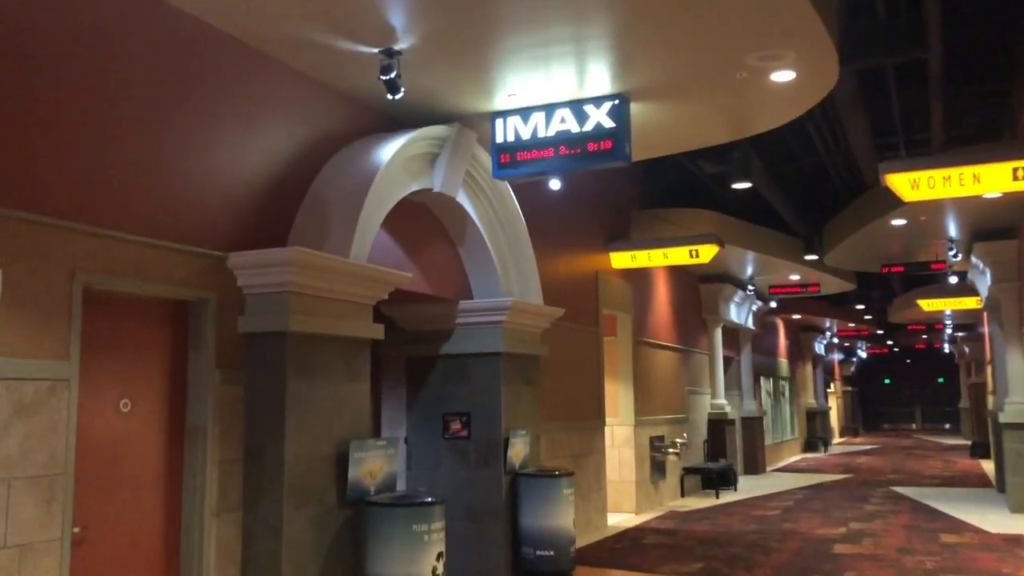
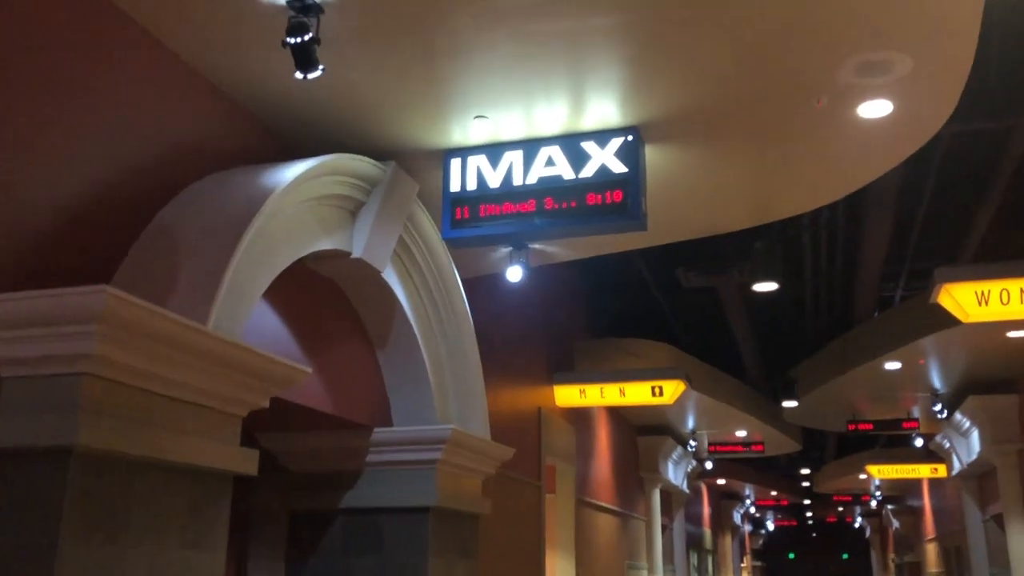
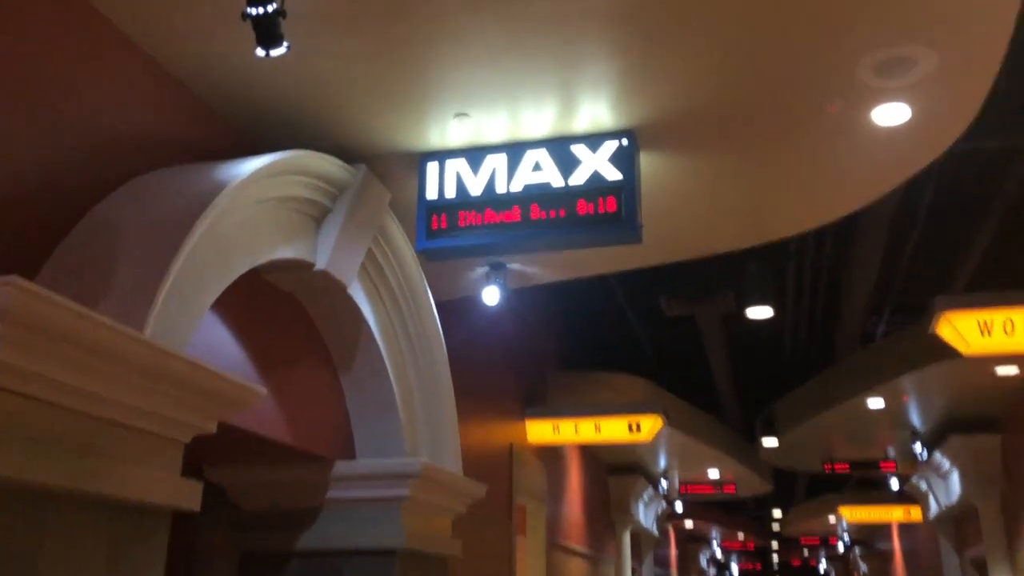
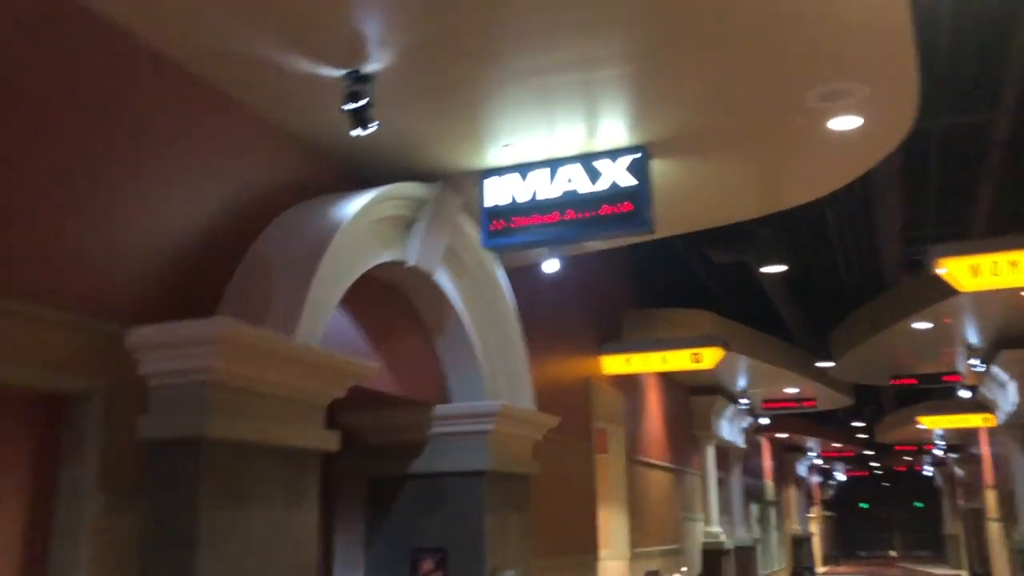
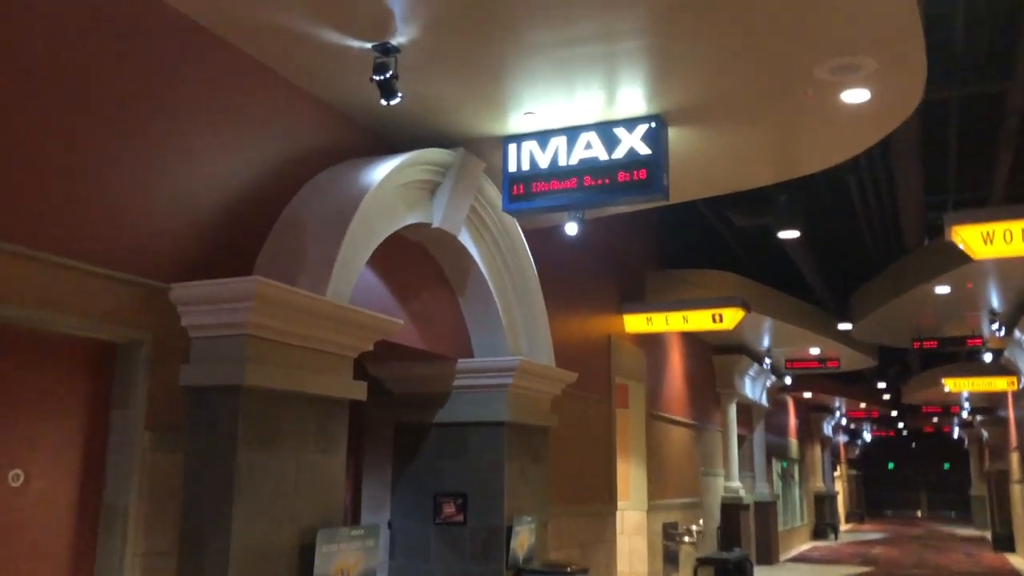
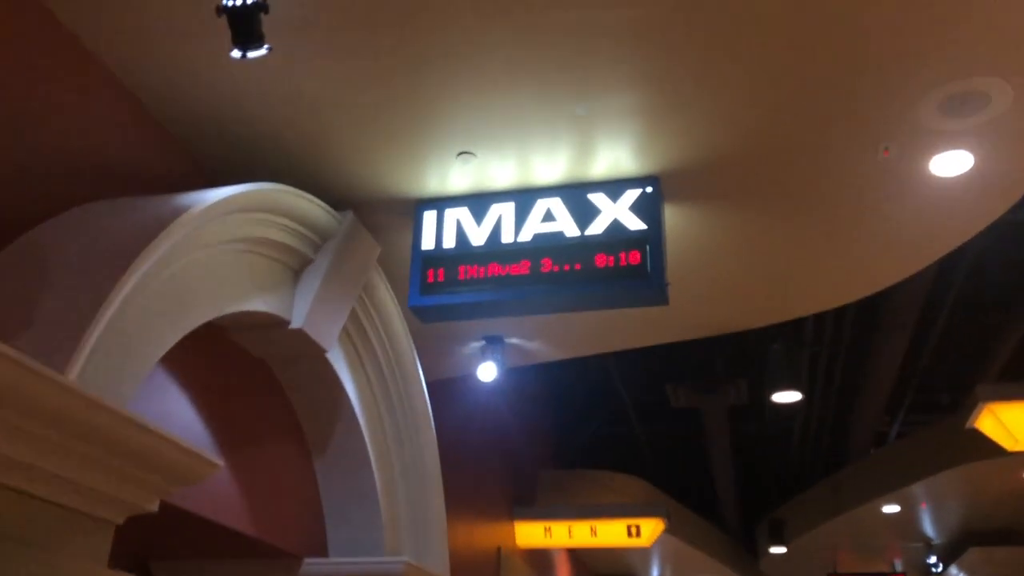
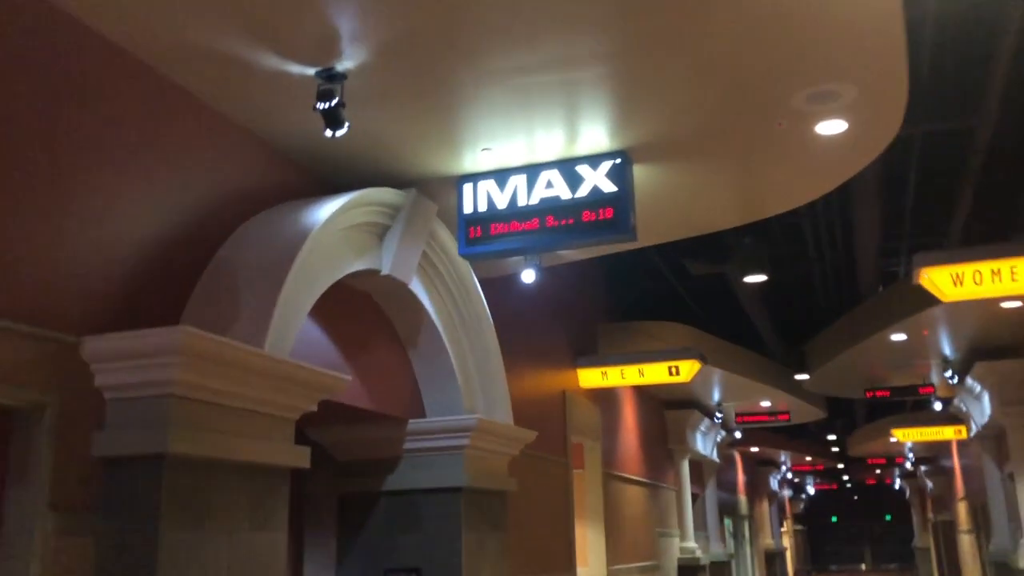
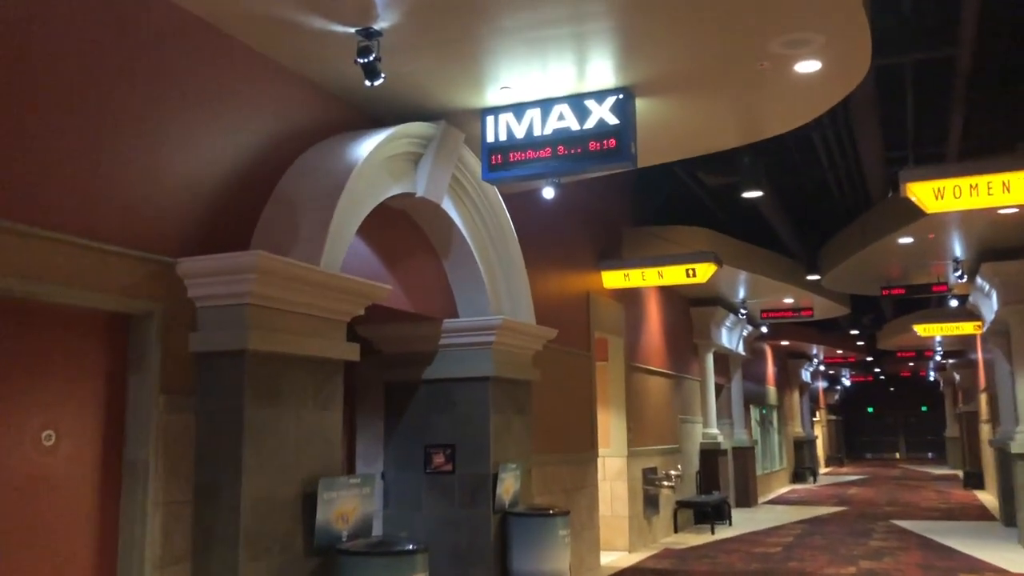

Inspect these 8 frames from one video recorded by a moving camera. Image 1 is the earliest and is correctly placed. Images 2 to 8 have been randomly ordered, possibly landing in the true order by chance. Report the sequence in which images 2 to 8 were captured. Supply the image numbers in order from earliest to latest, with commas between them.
8, 5, 4, 7, 2, 3, 6
